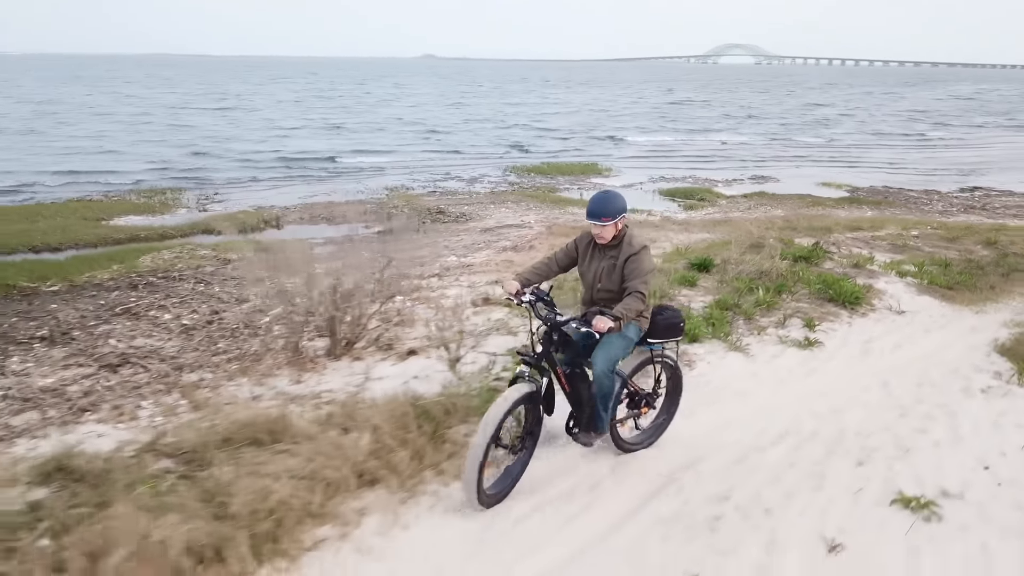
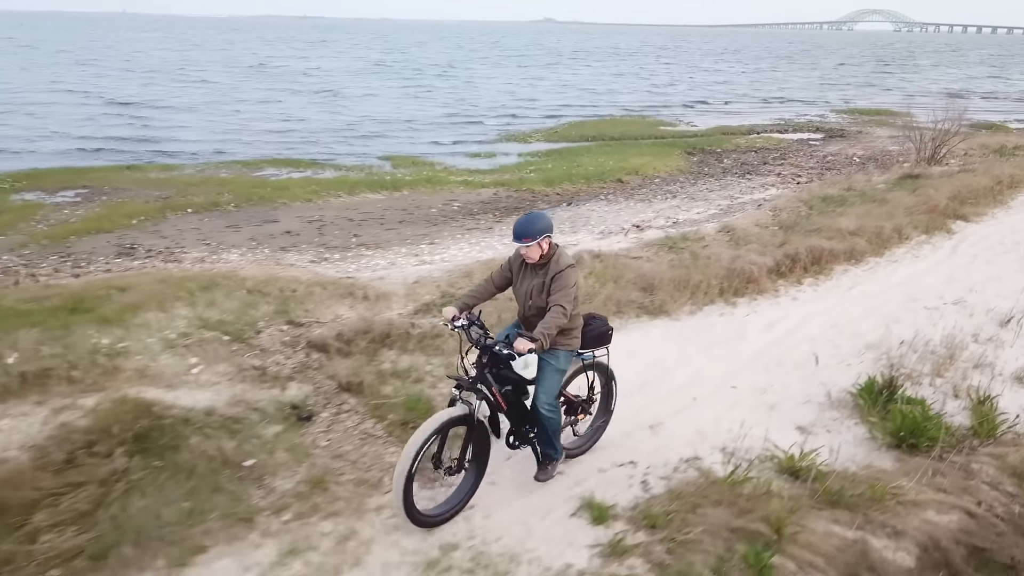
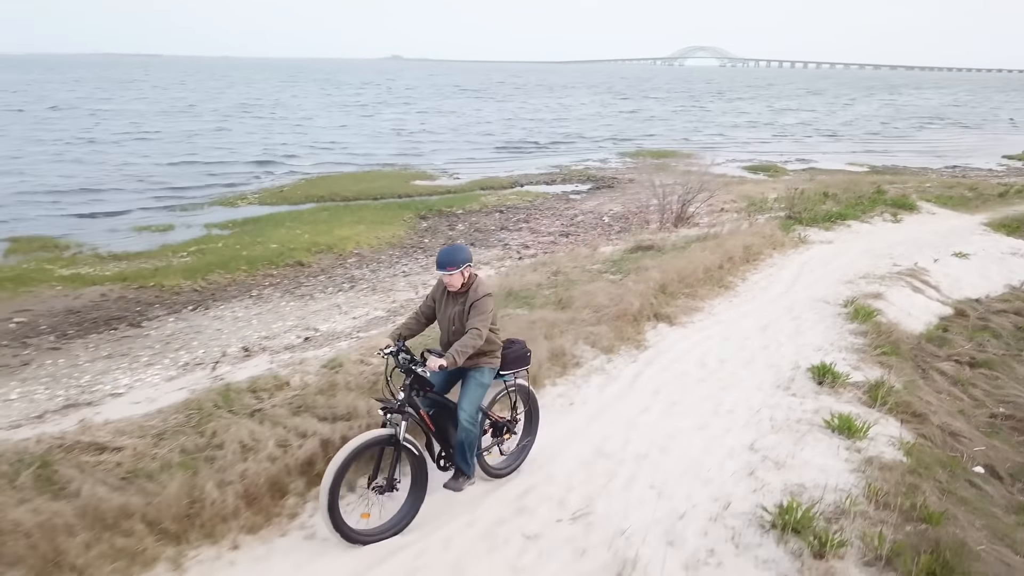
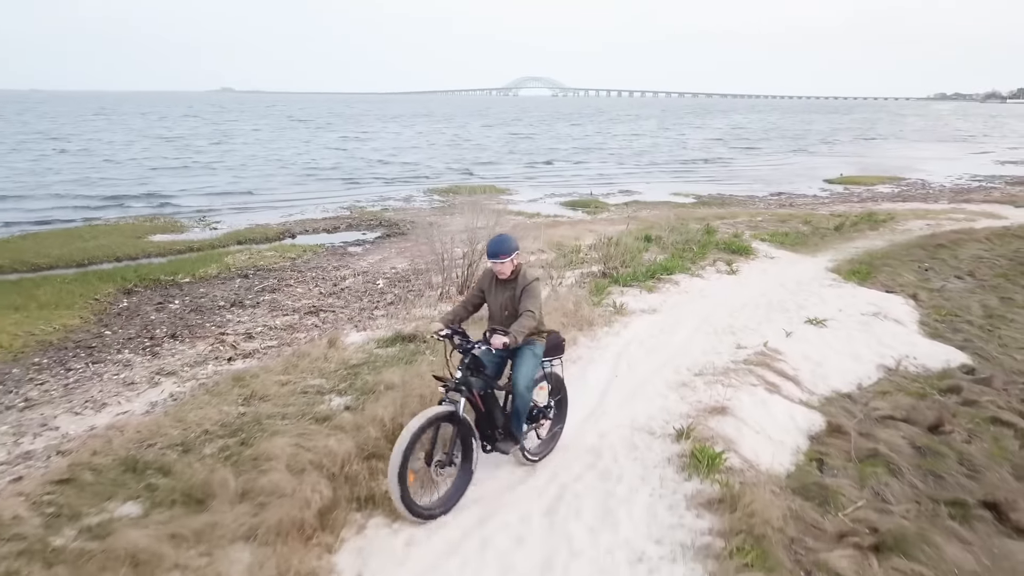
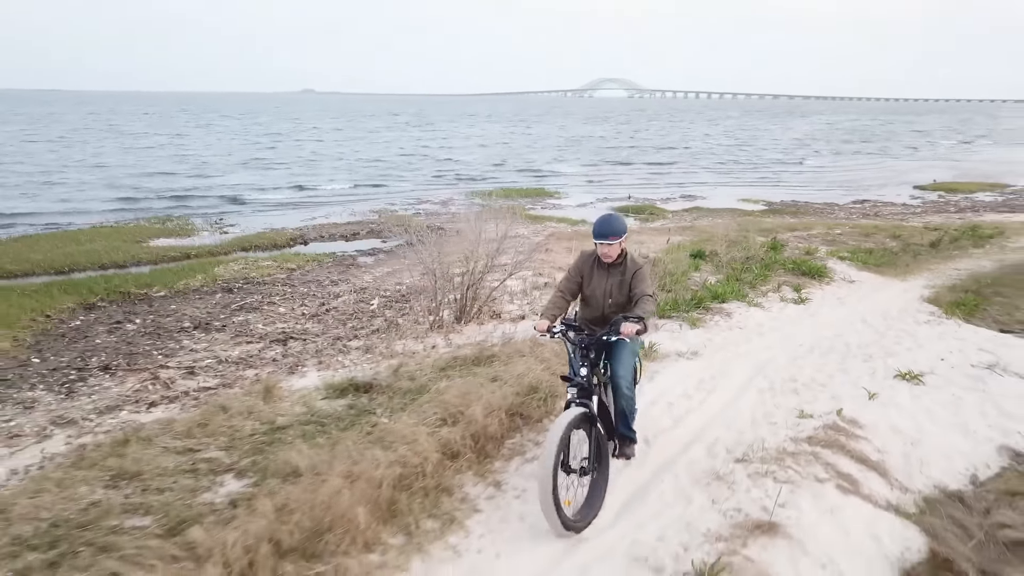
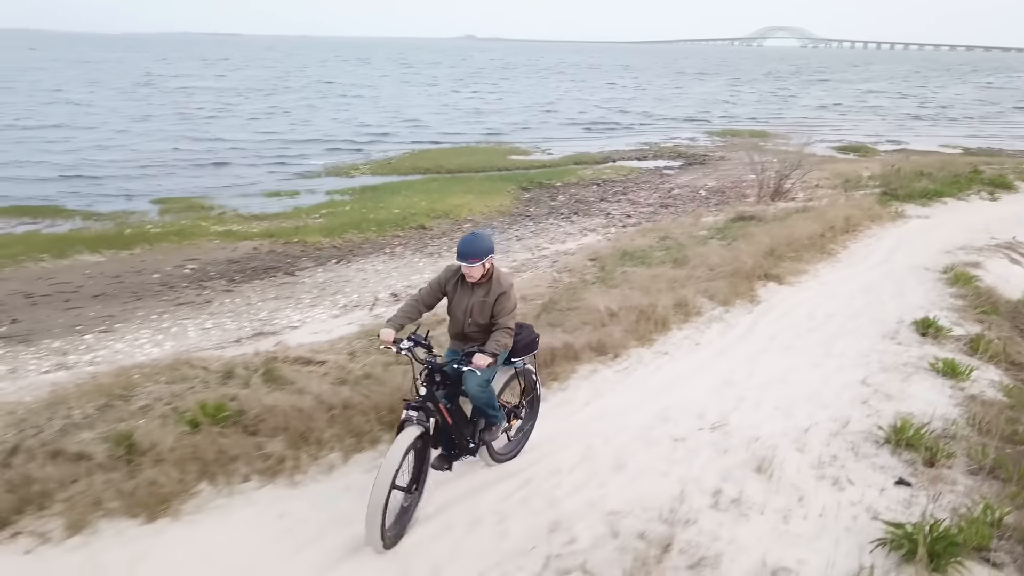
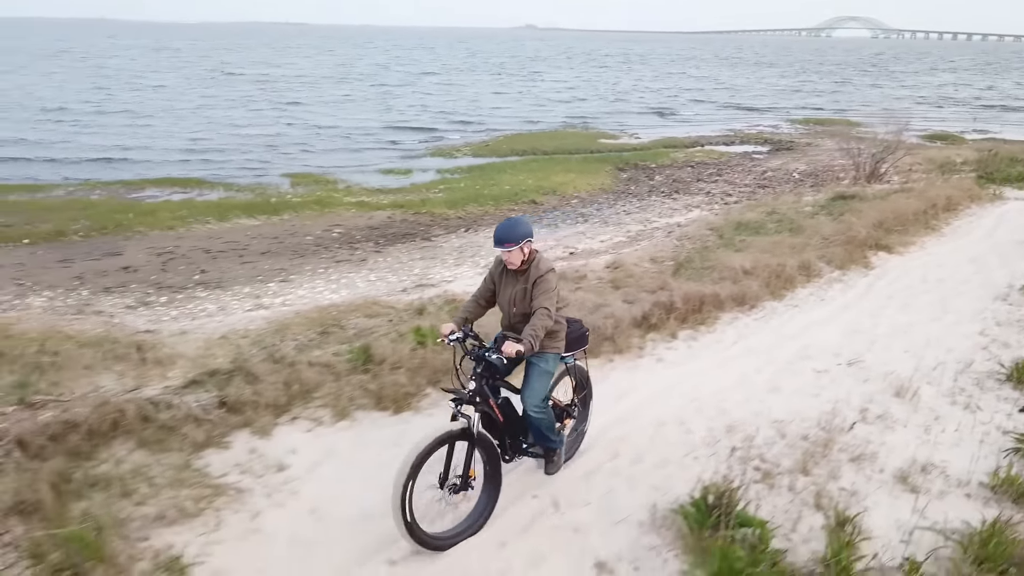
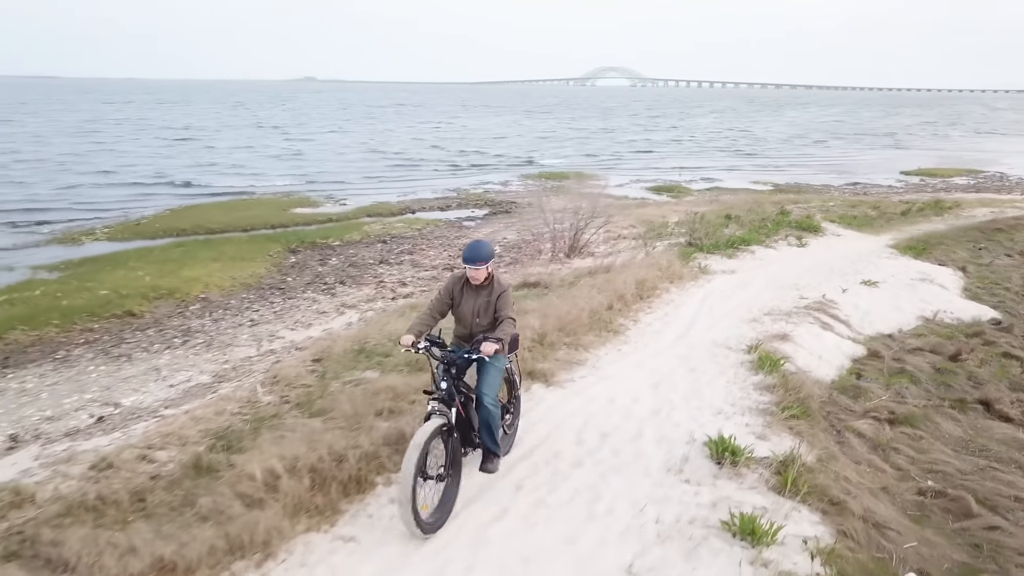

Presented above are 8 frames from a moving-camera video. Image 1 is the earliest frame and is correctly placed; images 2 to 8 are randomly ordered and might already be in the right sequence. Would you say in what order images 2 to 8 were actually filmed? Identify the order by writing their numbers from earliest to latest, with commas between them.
5, 4, 8, 3, 6, 7, 2
